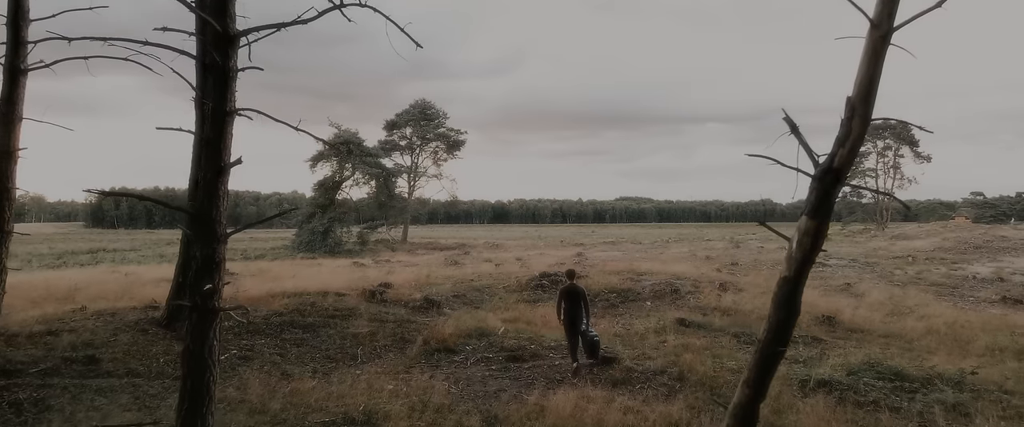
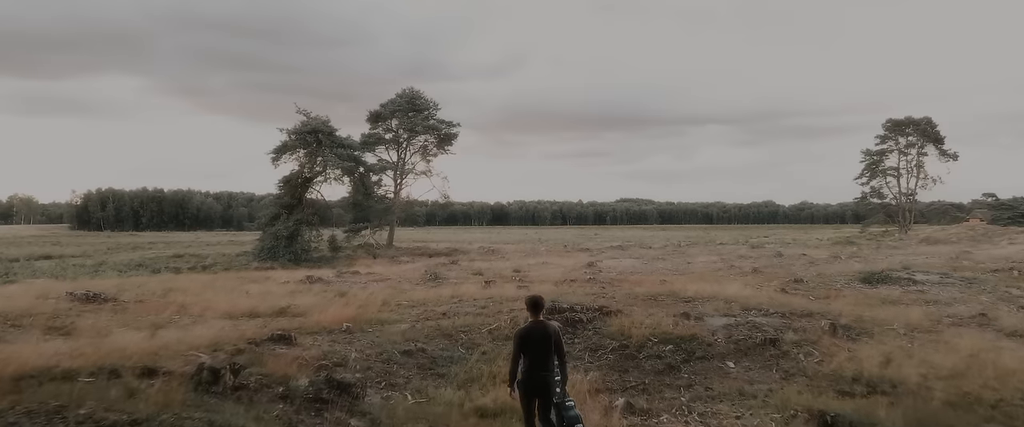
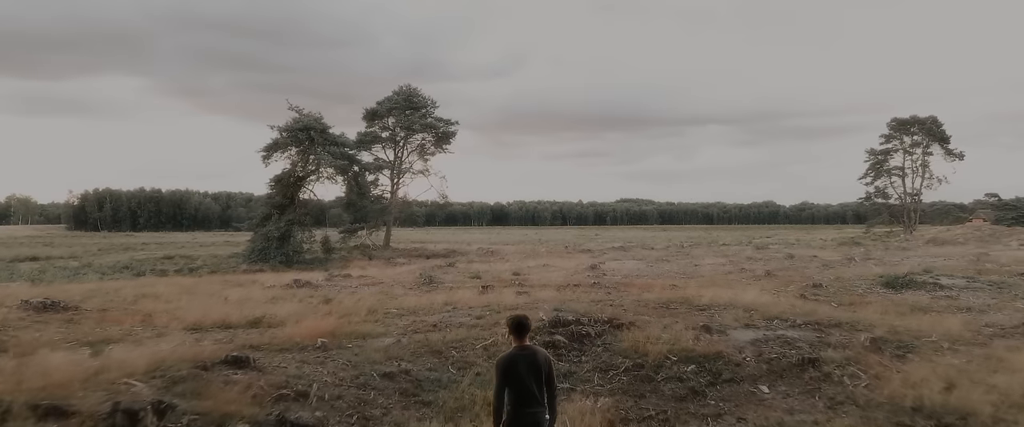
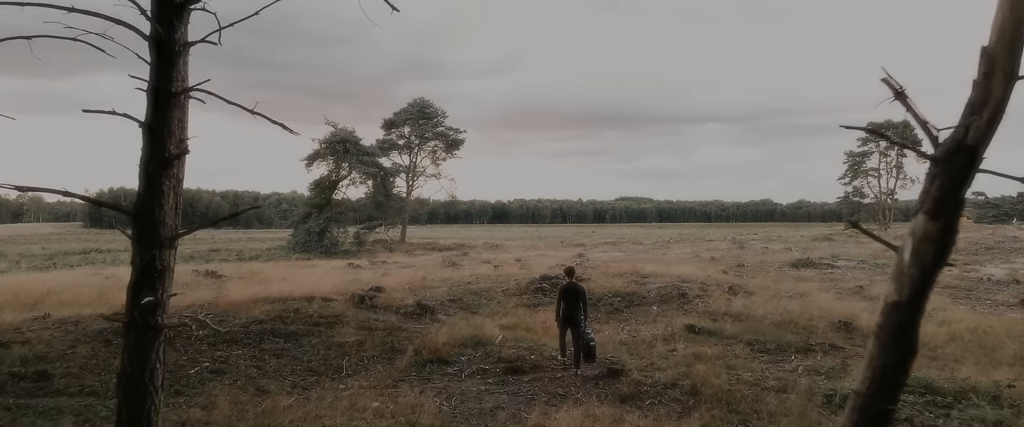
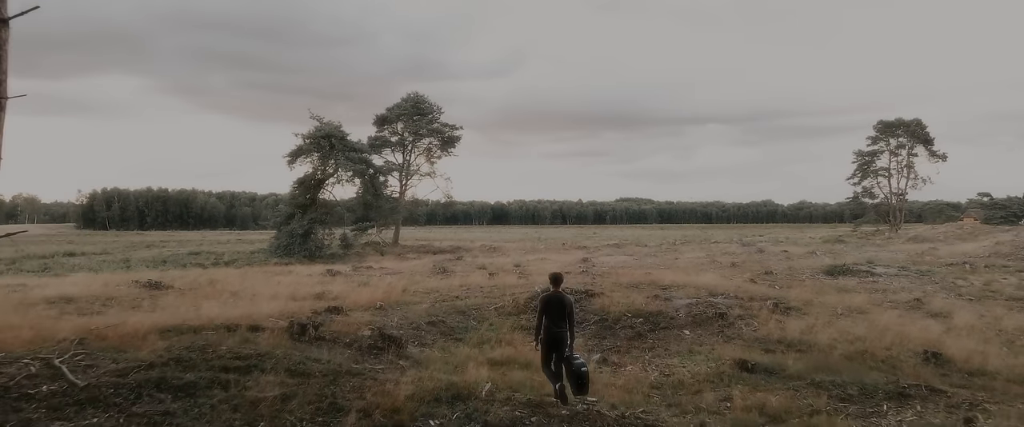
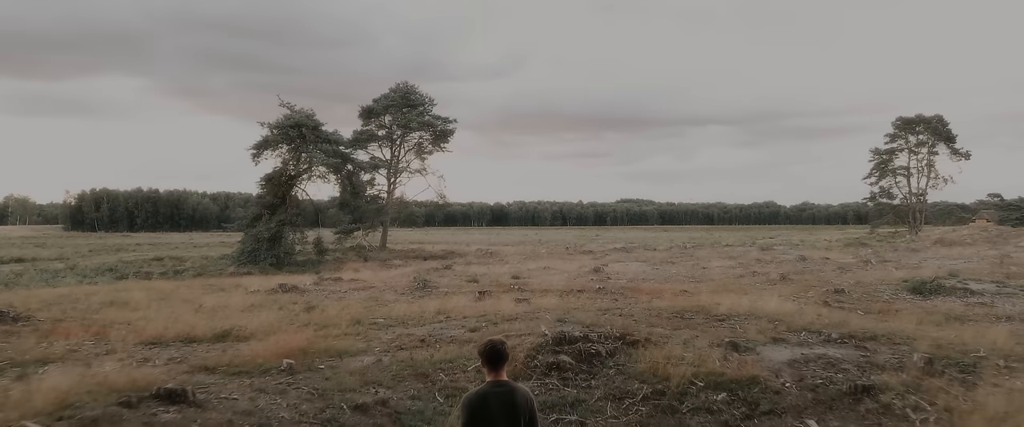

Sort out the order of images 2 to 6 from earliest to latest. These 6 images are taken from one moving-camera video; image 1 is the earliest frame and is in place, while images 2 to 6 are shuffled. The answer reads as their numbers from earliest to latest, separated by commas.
4, 5, 2, 3, 6
